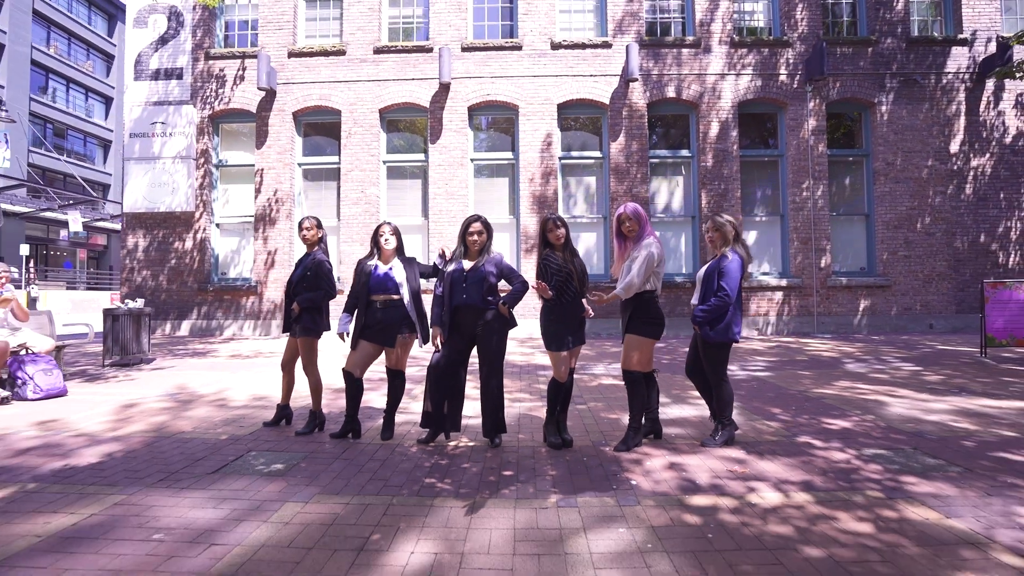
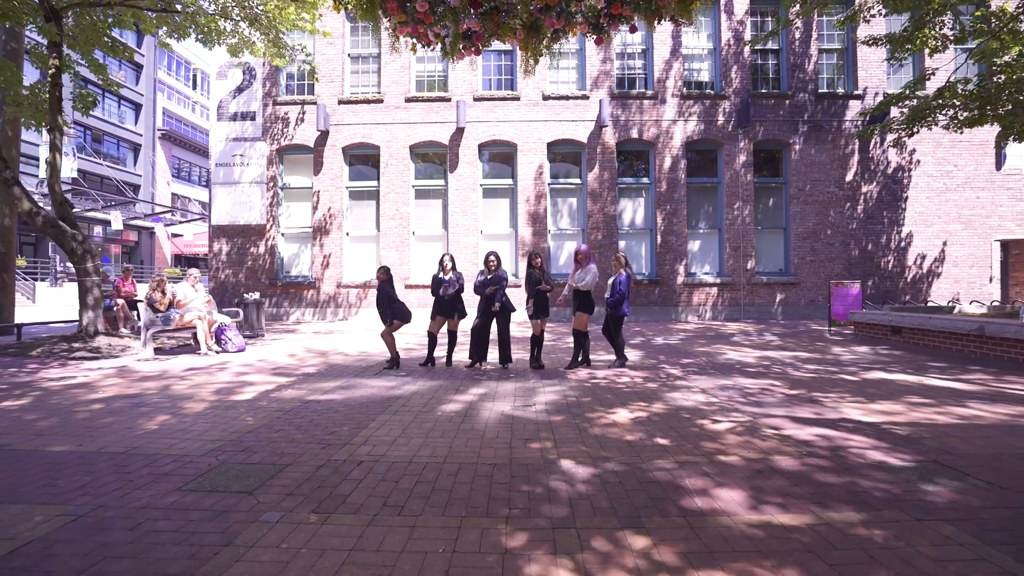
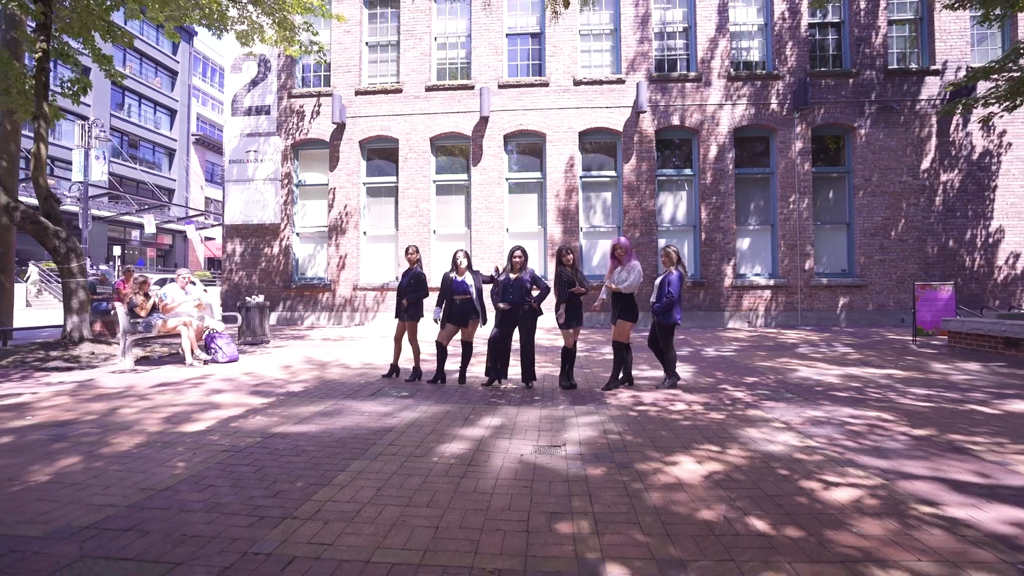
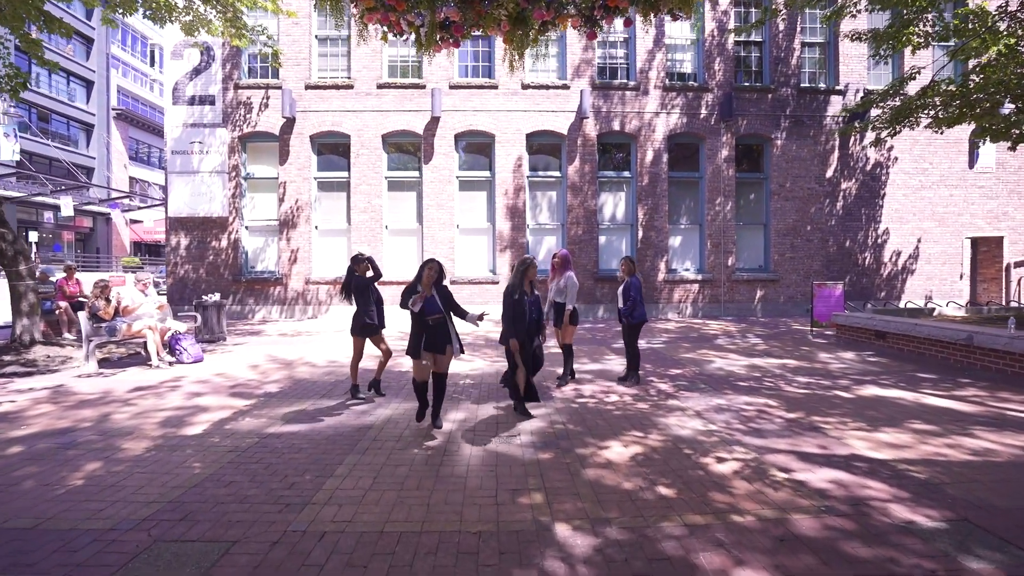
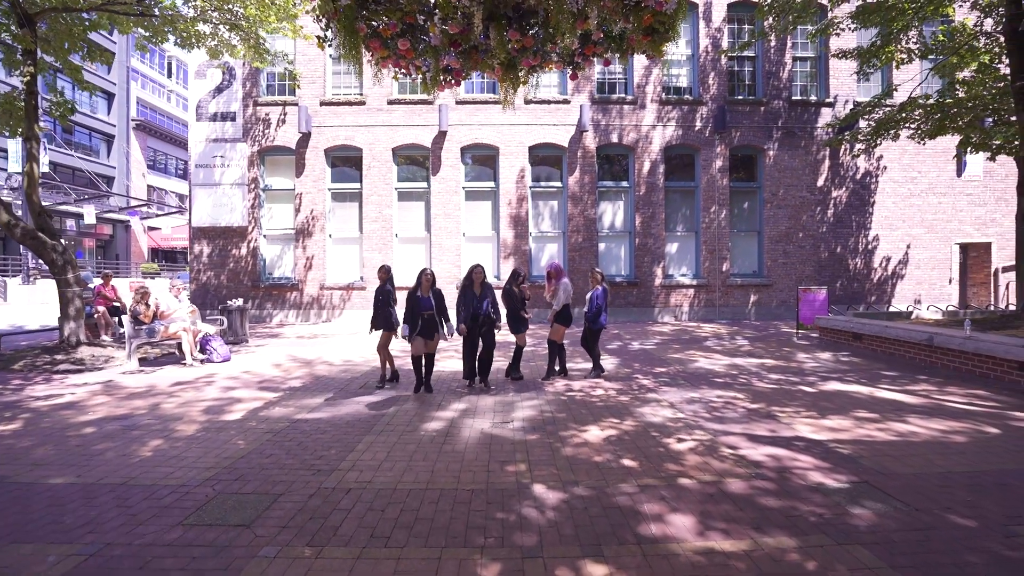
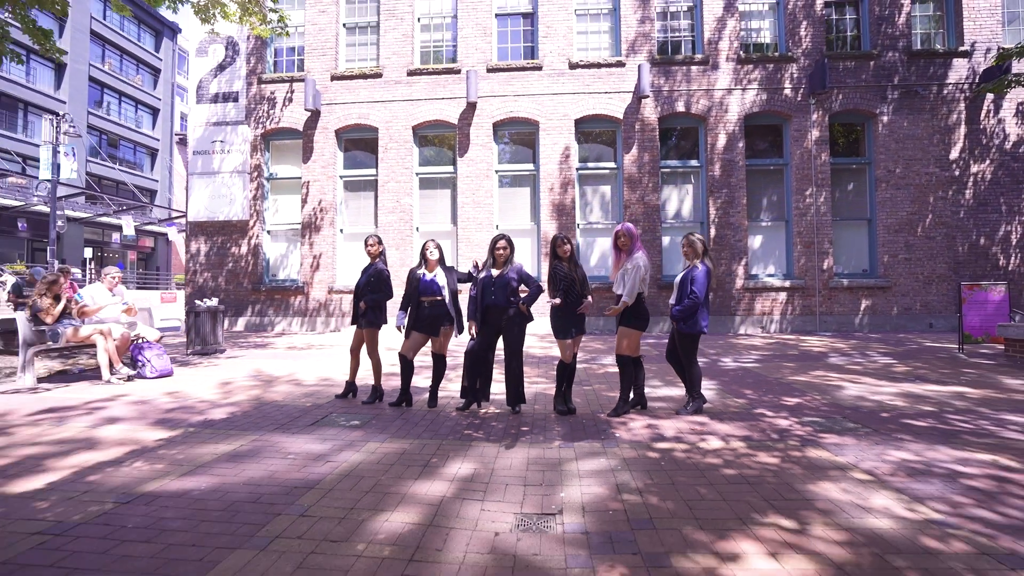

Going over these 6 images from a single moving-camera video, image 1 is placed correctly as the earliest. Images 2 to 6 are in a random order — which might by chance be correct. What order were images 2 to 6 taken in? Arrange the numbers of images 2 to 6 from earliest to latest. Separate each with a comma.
6, 3, 2, 5, 4
